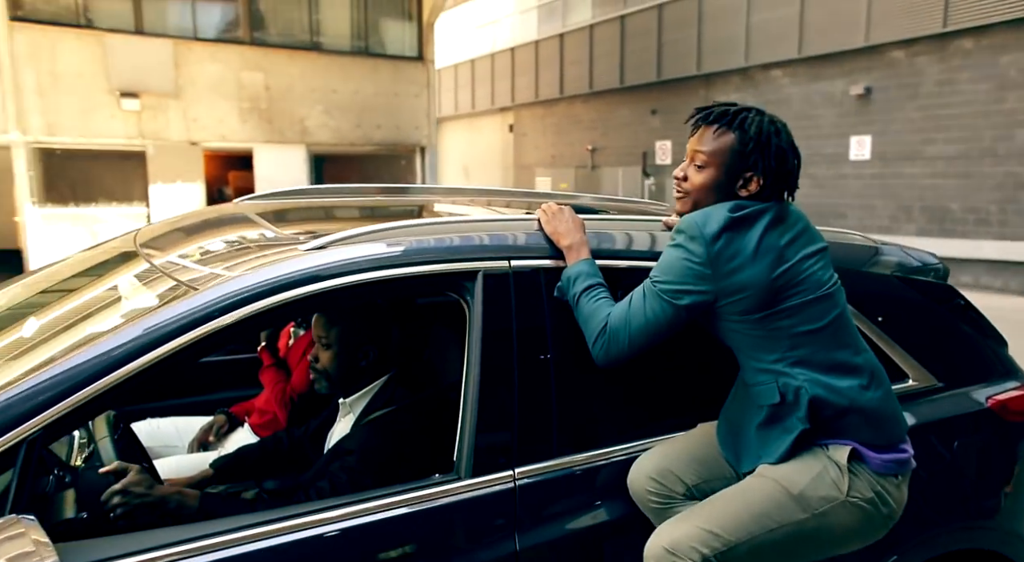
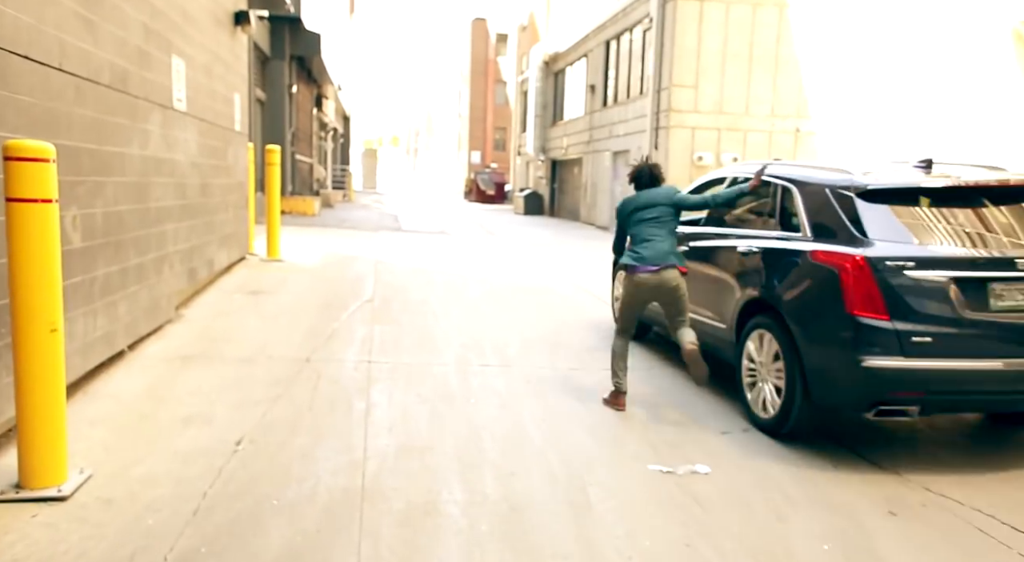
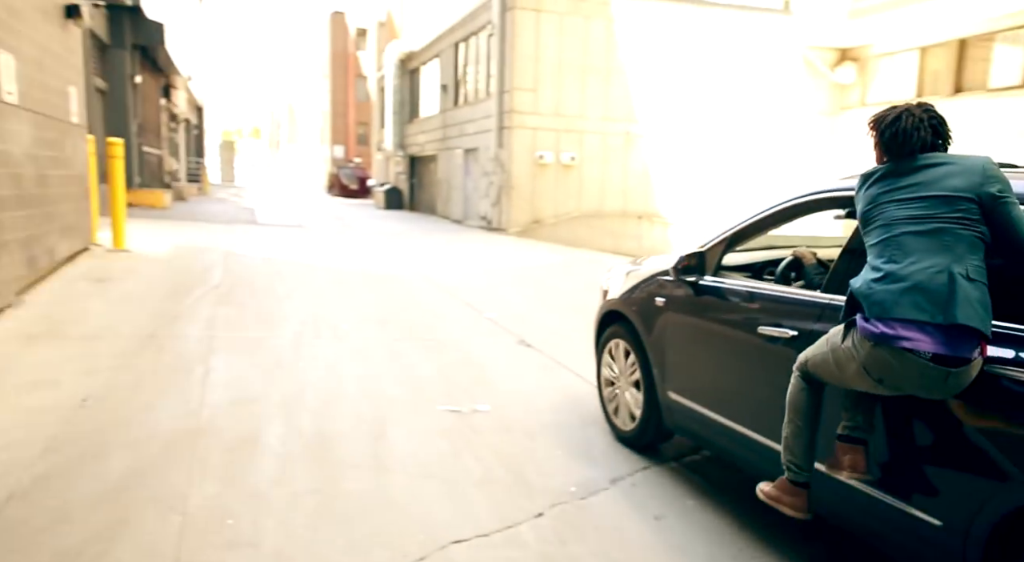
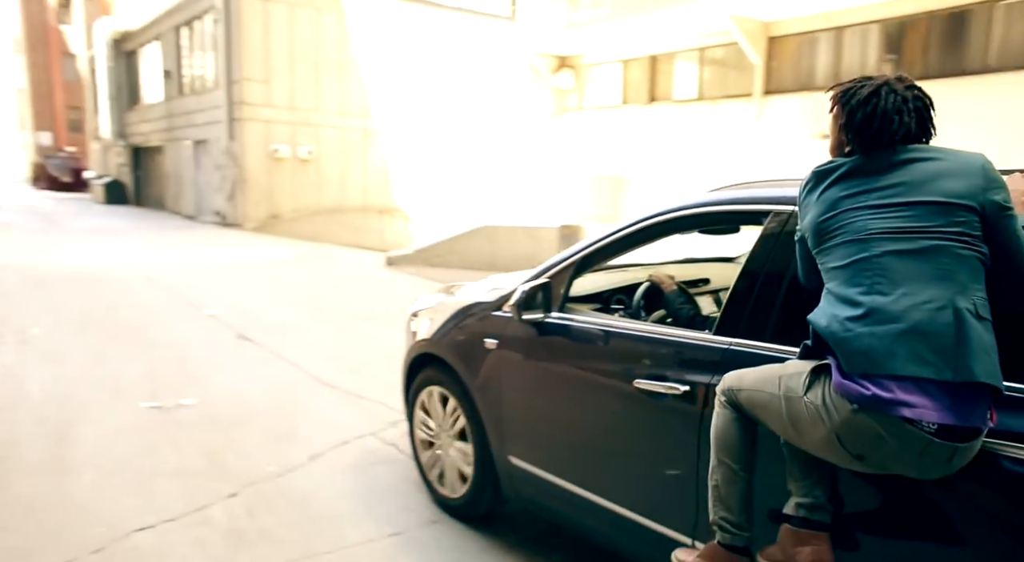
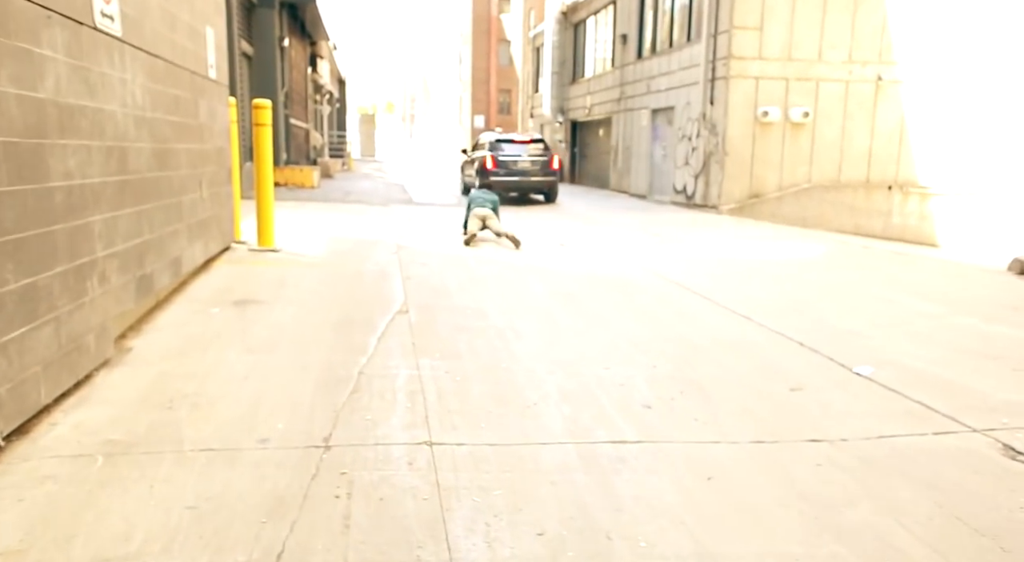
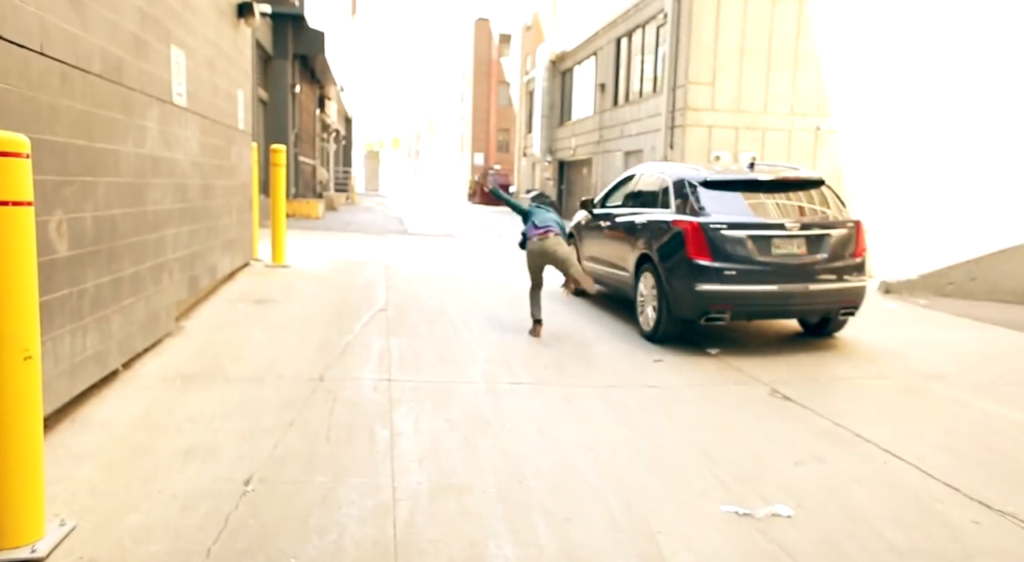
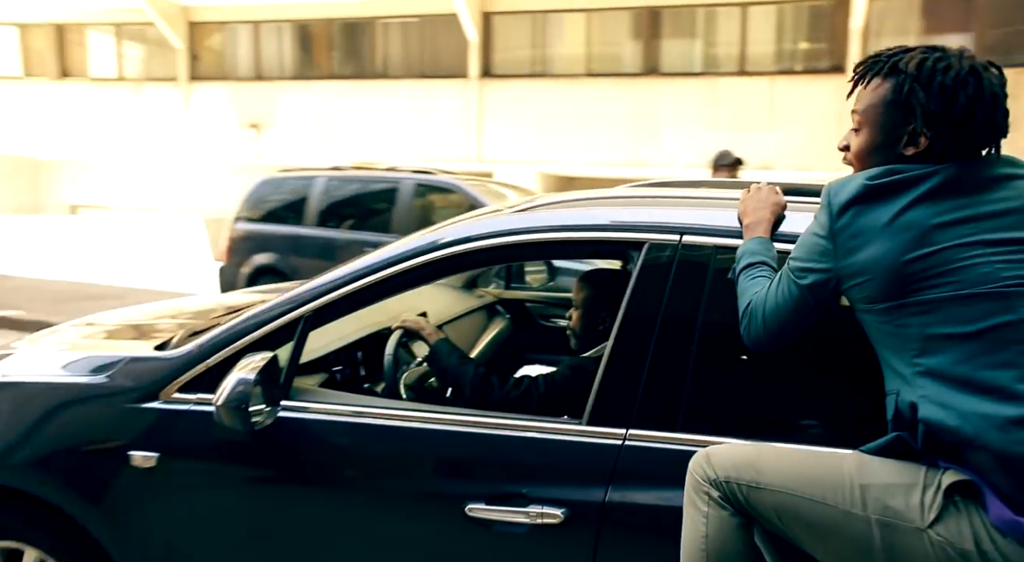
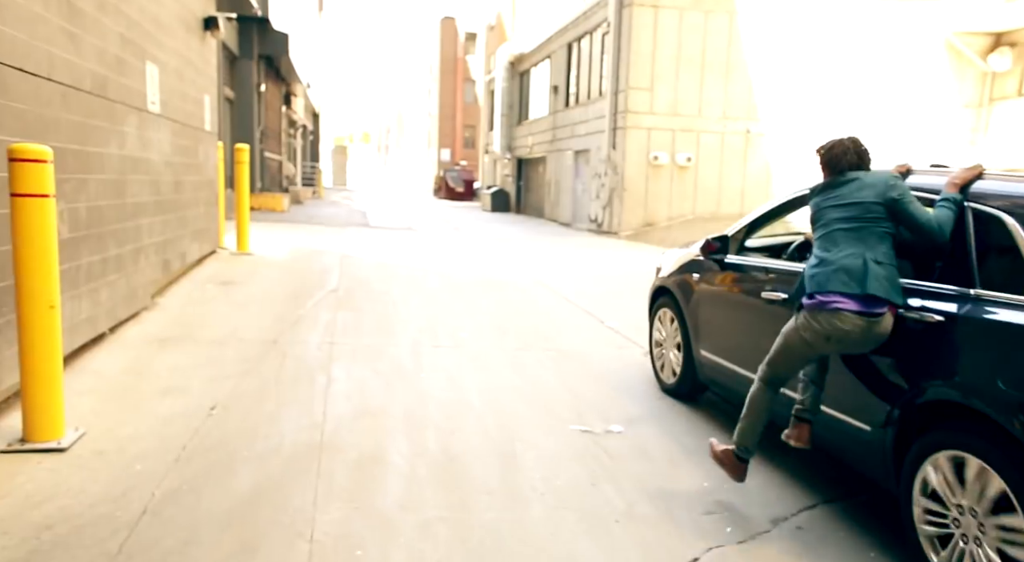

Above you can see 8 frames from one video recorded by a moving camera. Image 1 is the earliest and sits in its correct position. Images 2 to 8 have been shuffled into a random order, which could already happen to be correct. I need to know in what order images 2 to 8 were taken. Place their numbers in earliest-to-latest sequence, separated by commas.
7, 4, 3, 8, 2, 6, 5
